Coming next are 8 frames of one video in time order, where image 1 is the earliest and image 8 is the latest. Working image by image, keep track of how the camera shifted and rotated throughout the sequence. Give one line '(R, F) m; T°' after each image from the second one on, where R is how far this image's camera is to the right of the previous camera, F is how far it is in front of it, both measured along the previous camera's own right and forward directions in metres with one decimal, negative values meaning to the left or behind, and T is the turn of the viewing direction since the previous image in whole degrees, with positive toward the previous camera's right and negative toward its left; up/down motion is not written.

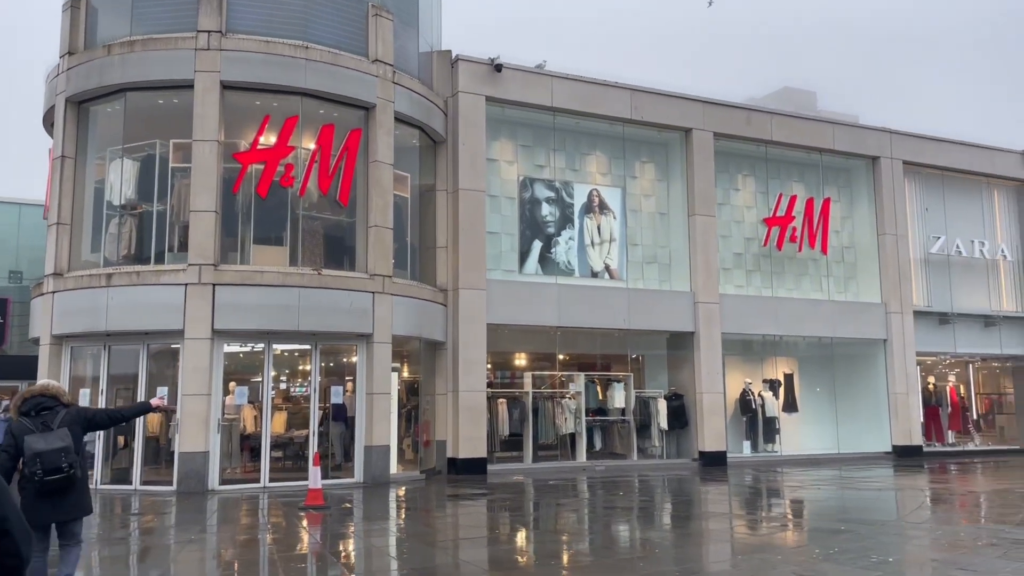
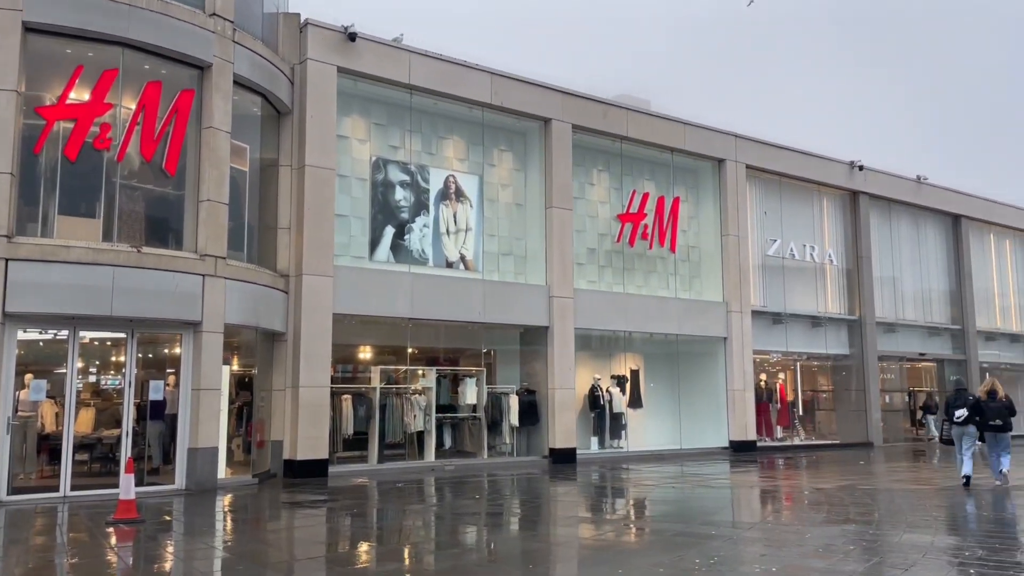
(-0.3, +1.1) m; +11°
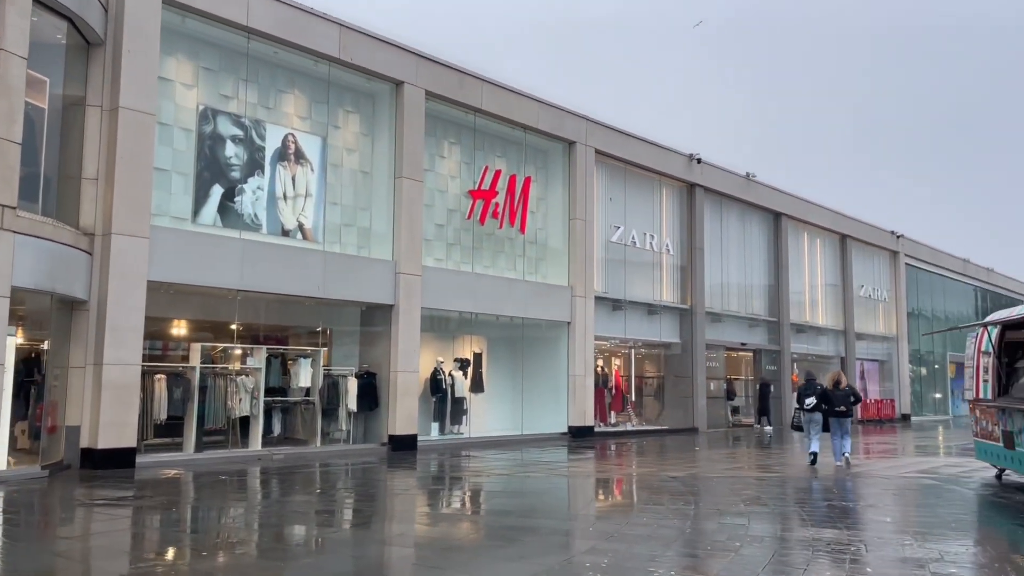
(-0.5, +1.2) m; +12°
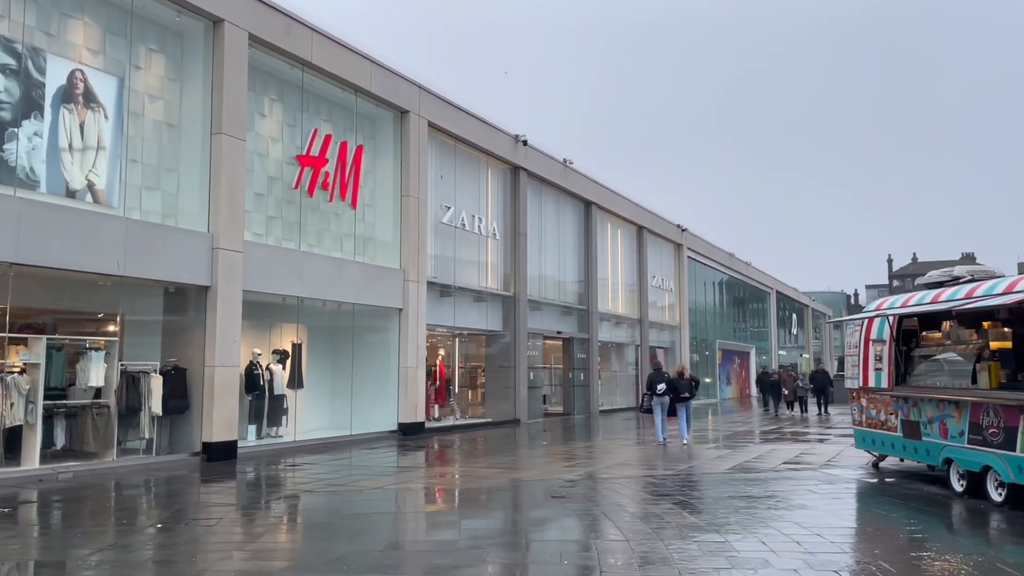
(-1.7, +2.0) m; +17°
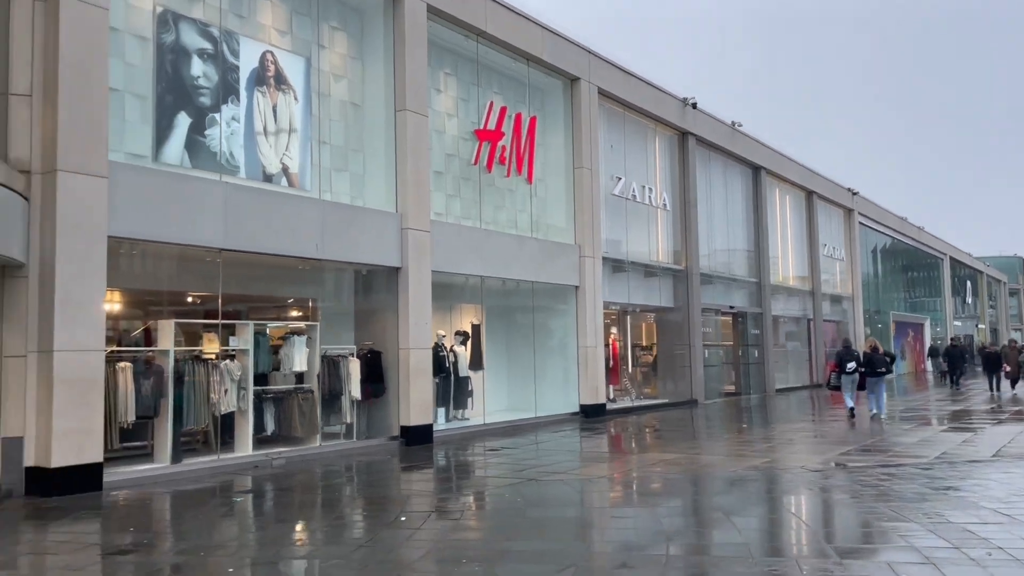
(-1.3, +0.8) m; -9°
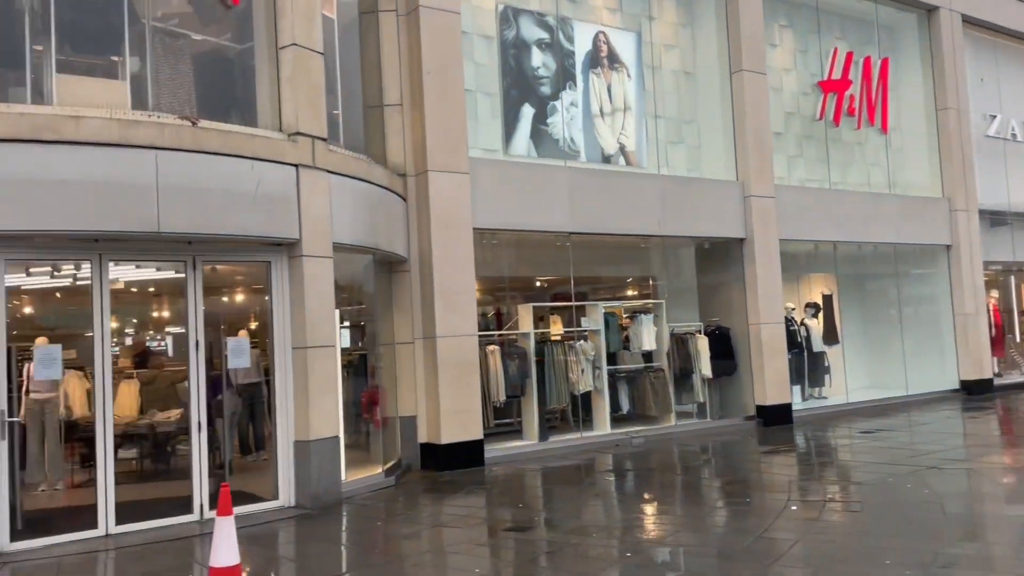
(-0.6, +0.3) m; -22°
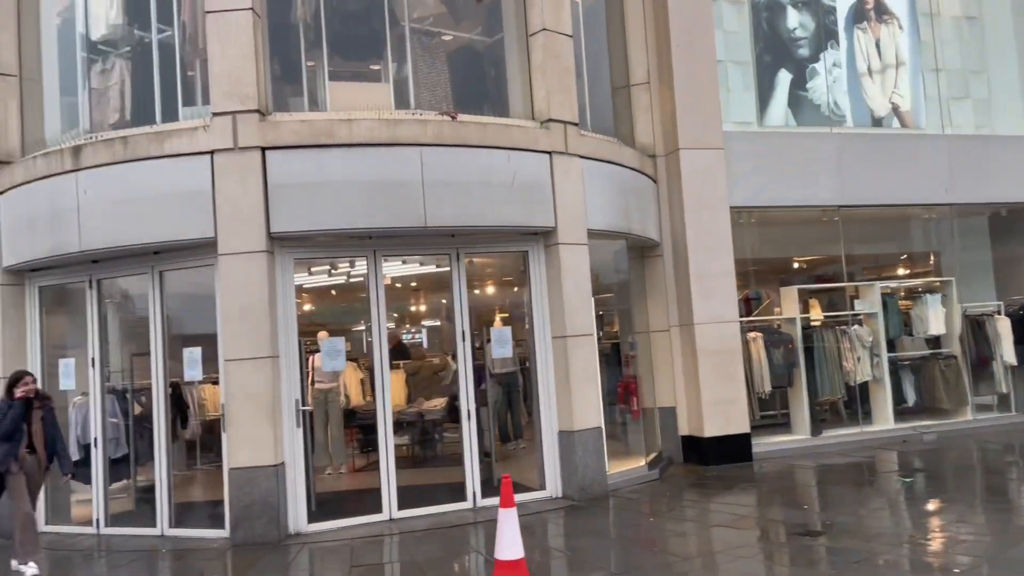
(-0.4, +0.3) m; -16°
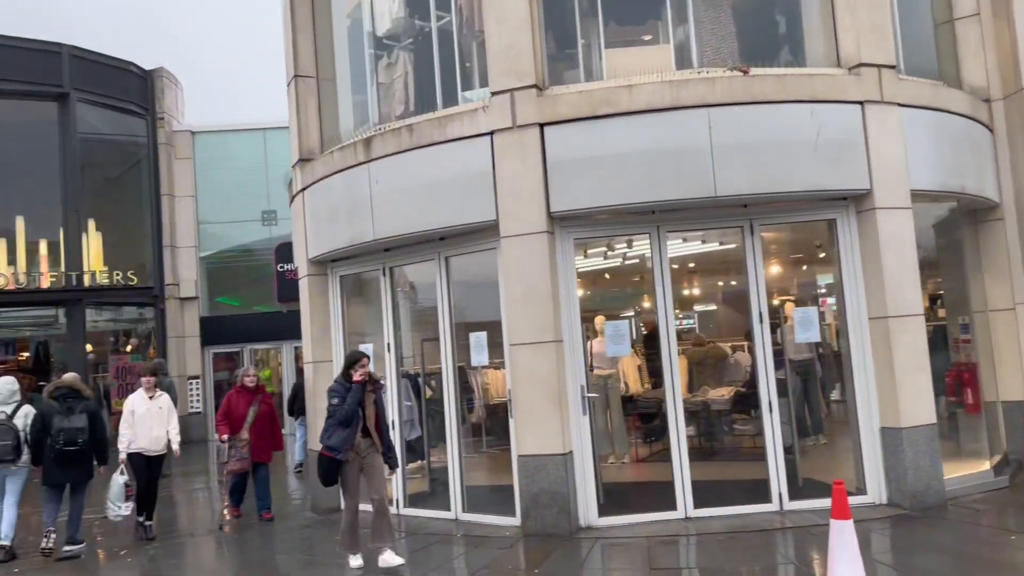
(-0.3, +0.6) m; -18°
